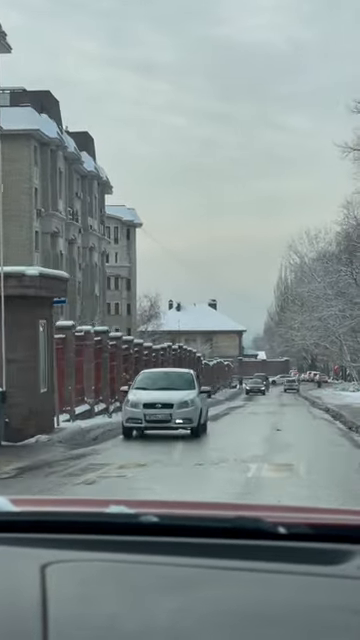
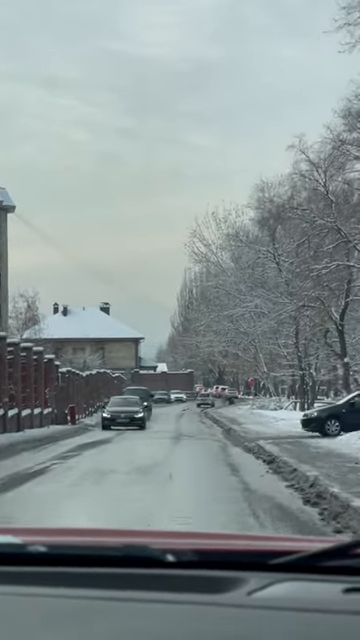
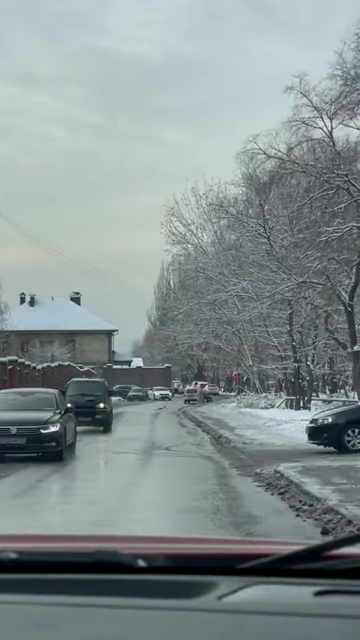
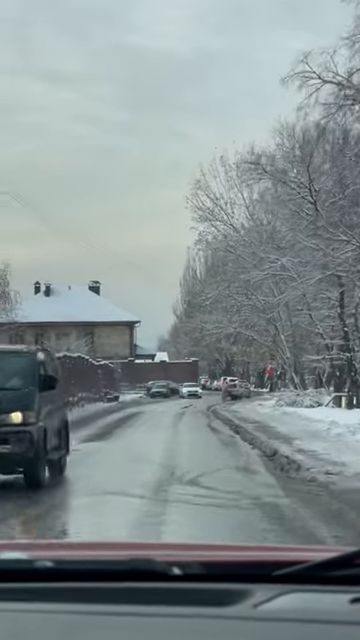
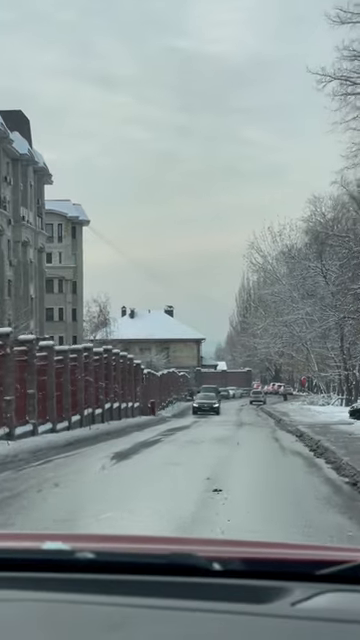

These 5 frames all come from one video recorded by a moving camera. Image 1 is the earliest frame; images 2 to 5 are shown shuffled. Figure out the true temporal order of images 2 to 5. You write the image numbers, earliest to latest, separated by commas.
5, 2, 3, 4
